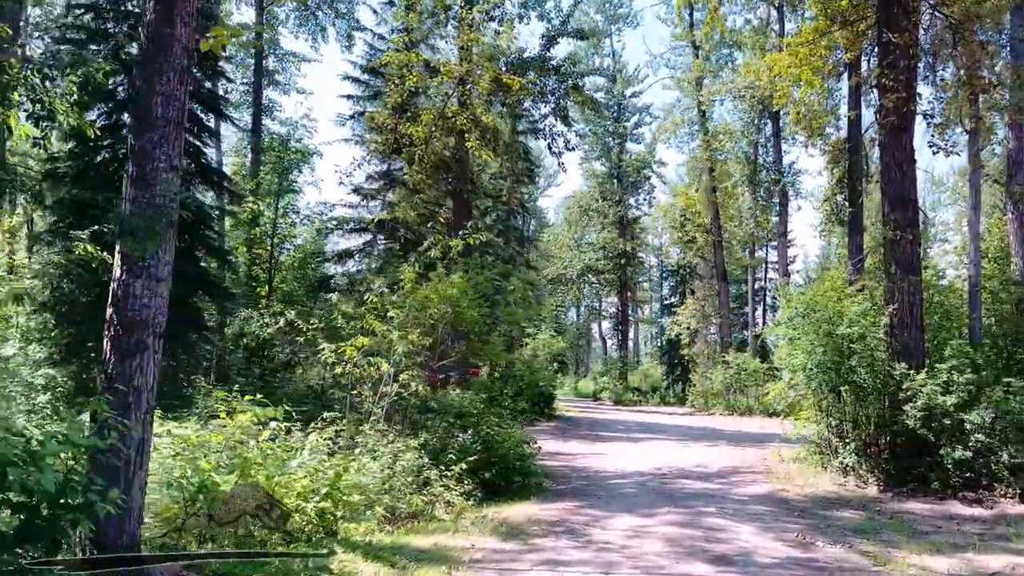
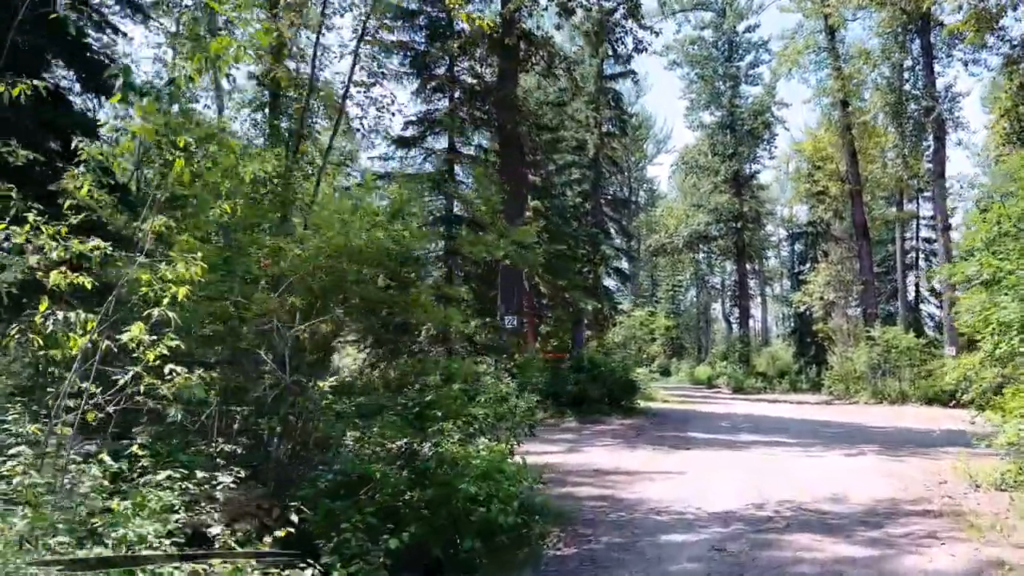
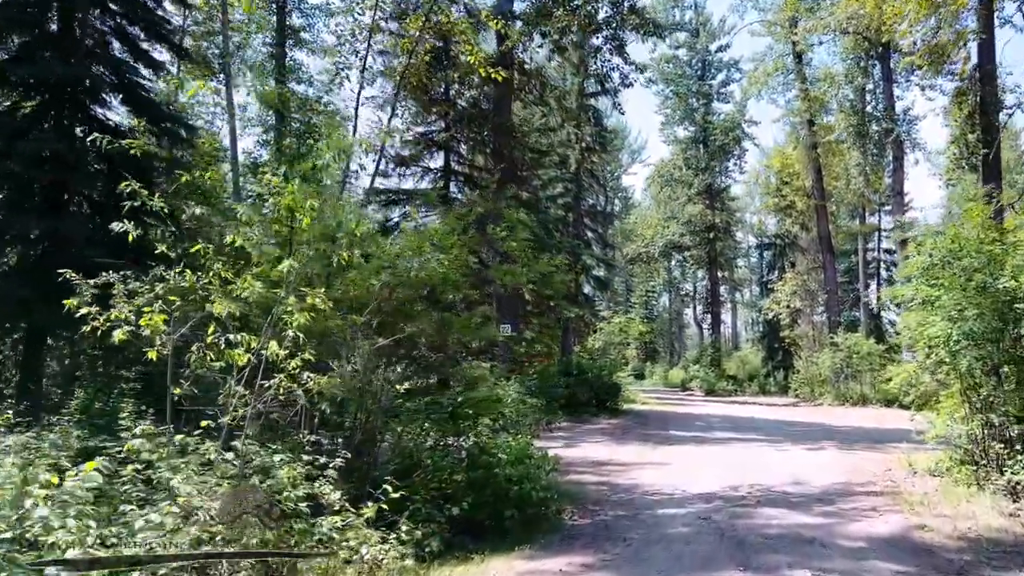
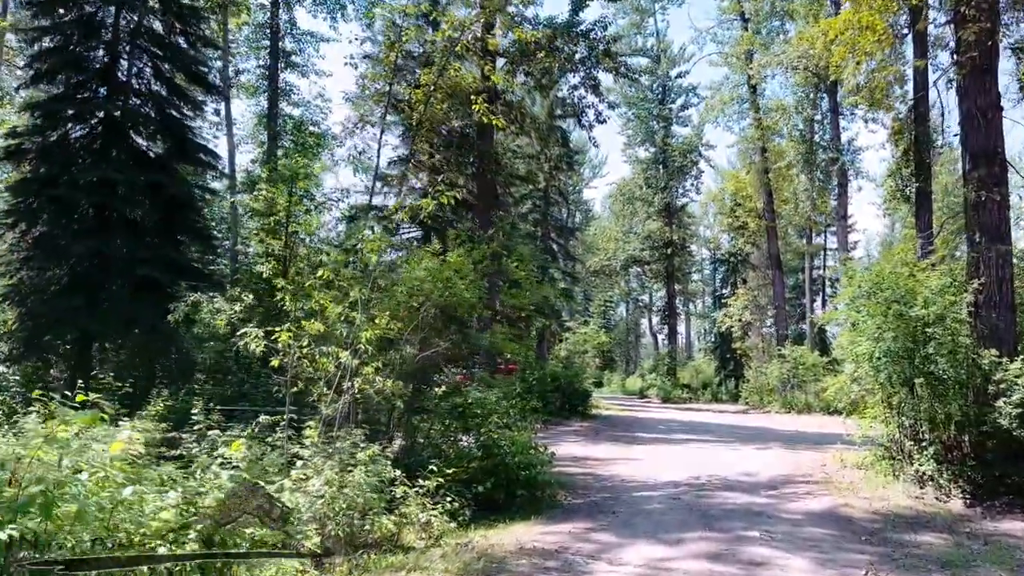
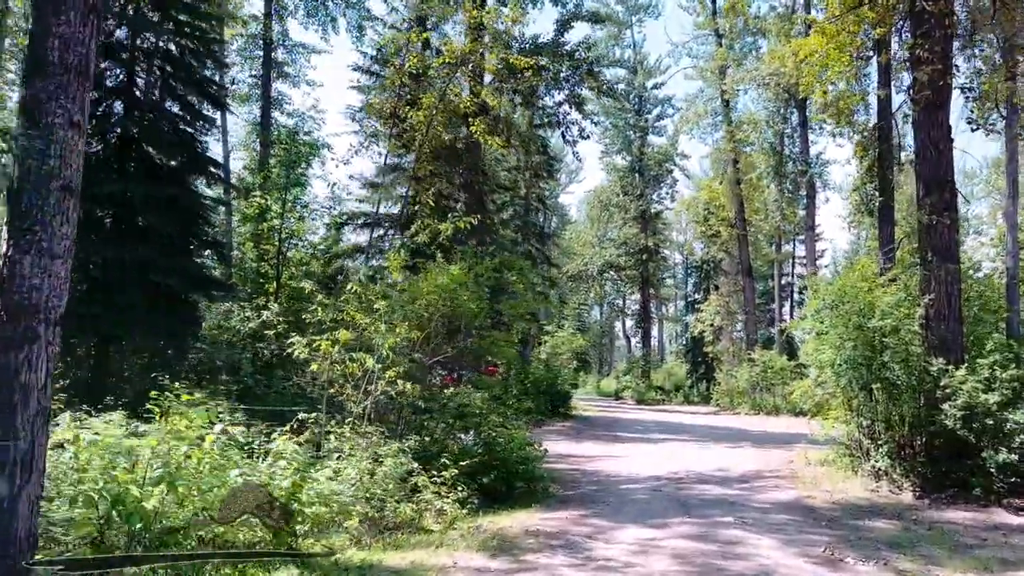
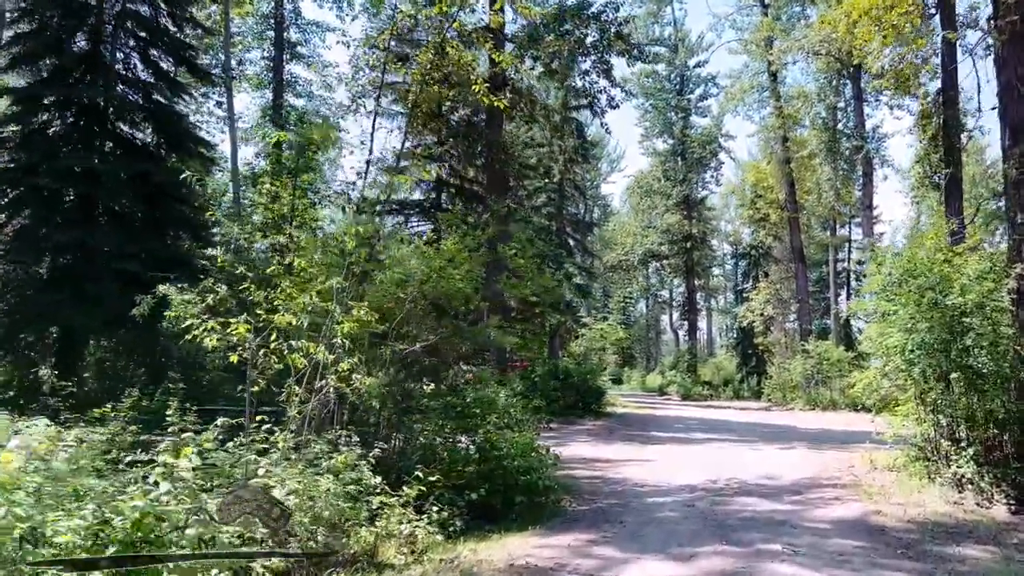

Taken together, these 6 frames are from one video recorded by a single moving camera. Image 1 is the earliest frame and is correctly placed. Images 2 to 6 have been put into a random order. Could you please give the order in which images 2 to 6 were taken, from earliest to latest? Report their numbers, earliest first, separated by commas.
5, 4, 6, 3, 2
